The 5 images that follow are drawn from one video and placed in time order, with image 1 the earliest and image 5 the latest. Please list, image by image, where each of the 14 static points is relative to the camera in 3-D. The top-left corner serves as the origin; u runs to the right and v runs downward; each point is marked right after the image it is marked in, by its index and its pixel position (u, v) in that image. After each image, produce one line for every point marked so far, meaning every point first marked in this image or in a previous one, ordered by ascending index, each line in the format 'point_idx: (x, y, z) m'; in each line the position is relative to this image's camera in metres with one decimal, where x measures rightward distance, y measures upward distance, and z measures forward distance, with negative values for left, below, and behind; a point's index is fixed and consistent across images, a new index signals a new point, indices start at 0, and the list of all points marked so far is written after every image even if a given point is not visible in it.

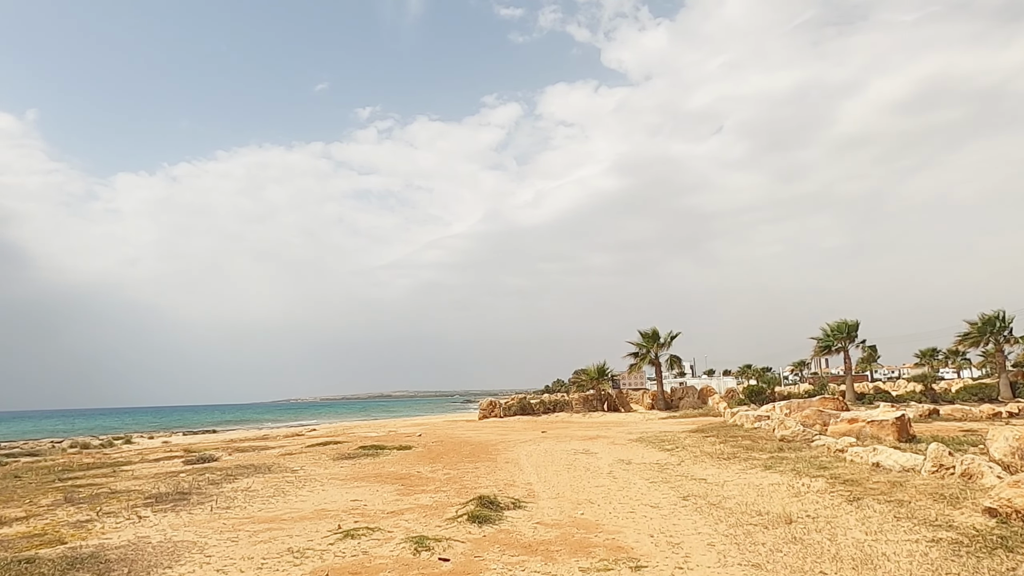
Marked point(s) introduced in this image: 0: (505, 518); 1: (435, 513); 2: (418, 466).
0: (-0.1, -3.6, +10.5) m
1: (-1.3, -3.8, +11.2) m
2: (-2.6, -4.9, +18.4) m
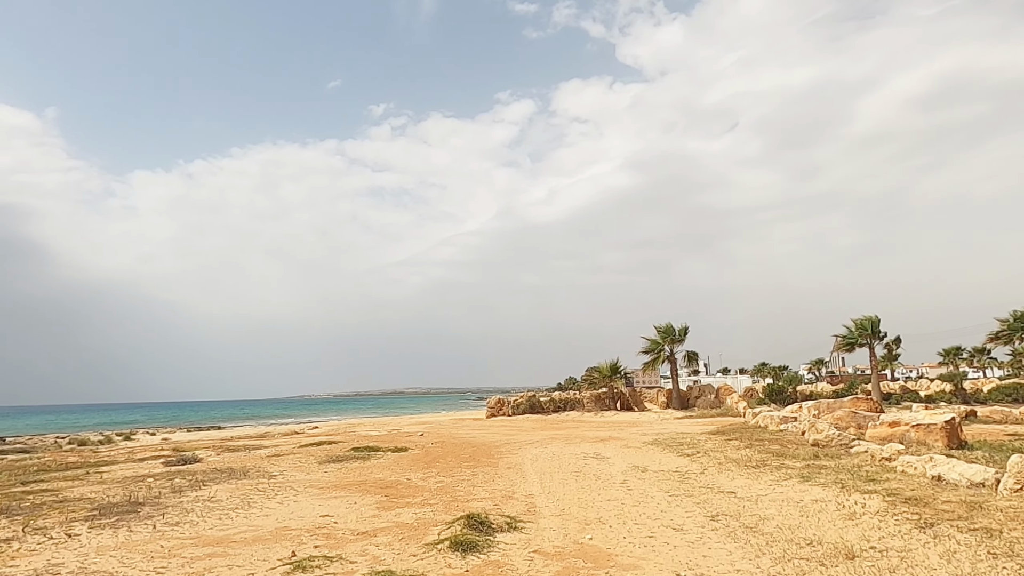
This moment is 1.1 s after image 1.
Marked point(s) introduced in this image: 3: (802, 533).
0: (-0.2, -3.3, +8.7) m
1: (-1.4, -3.5, +9.4) m
2: (-2.5, -4.5, +16.5) m
3: (+3.8, -3.2, +8.8) m
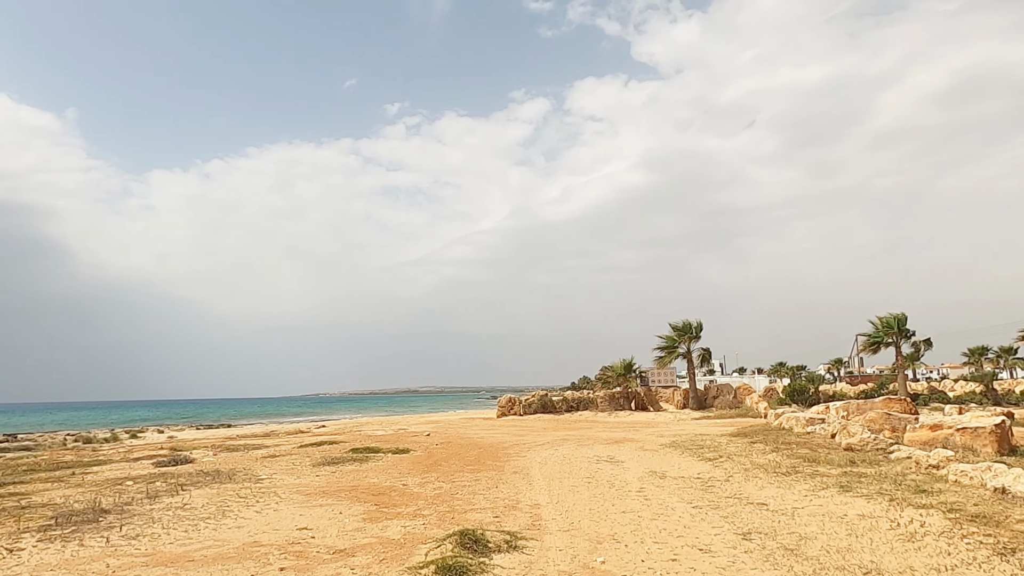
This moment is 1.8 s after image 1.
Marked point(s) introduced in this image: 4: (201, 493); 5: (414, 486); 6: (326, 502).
0: (-0.2, -3.1, +7.4) m
1: (-1.4, -3.2, +8.1) m
2: (-2.4, -4.3, +15.3) m
3: (+3.8, -3.0, +7.4) m
4: (-6.2, -4.1, +13.3) m
5: (-2.0, -4.1, +13.7) m
6: (-3.4, -3.9, +12.2) m
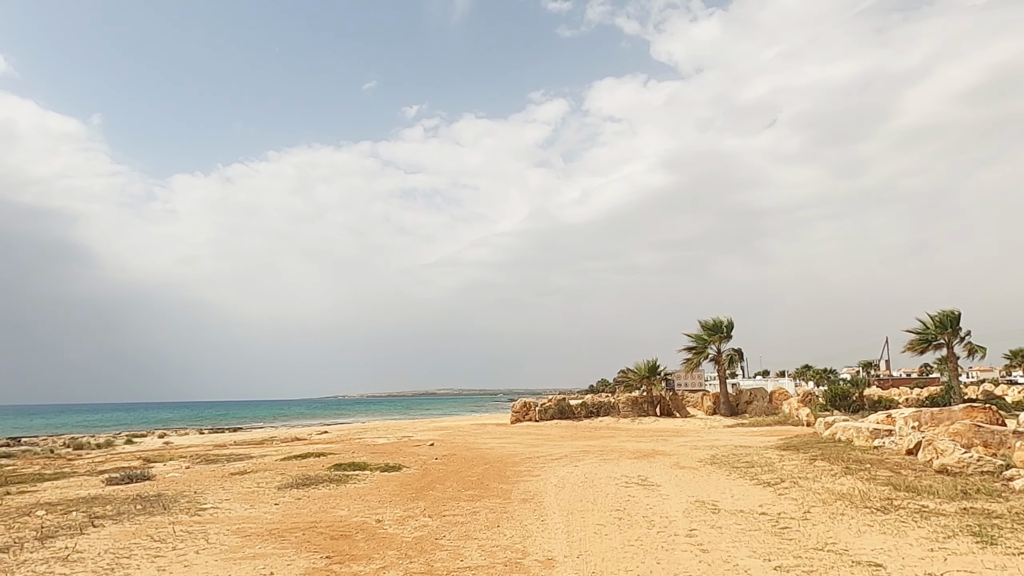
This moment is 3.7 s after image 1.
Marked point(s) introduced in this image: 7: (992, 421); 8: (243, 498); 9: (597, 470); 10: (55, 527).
0: (-0.3, -2.7, +4.1) m
1: (-1.5, -2.8, +4.8) m
2: (-2.2, -3.9, +12.1) m
3: (+3.7, -2.6, +4.0) m
4: (-6.1, -3.7, +10.2) m
5: (-1.9, -3.7, +10.5) m
6: (-3.3, -3.5, +9.0) m
7: (+14.0, -3.9, +19.7) m
8: (-5.3, -4.2, +13.3) m
9: (+2.3, -4.8, +17.9) m
10: (-7.3, -3.8, +10.8) m
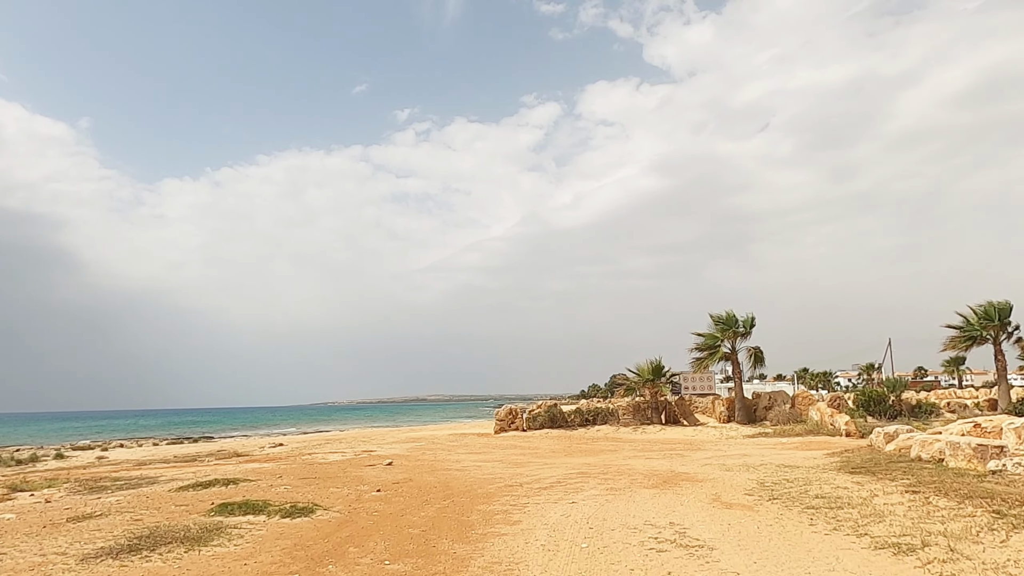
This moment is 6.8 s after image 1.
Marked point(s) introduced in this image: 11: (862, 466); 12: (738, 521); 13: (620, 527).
0: (-0.7, -1.8, -1.6) m
1: (-1.9, -2.0, -0.8) m
2: (-2.7, -3.1, +6.4) m
3: (+3.3, -1.7, -1.6) m
4: (-6.5, -2.9, +4.5) m
5: (-2.4, -2.8, +4.8) m
6: (-3.8, -2.7, +3.3) m
7: (+13.4, -3.1, +14.2) m
8: (-5.8, -3.3, +7.6) m
9: (+1.7, -4.0, +12.3) m
10: (-7.8, -3.0, +5.1) m
11: (+8.9, -4.5, +17.1) m
12: (+3.7, -3.7, +10.9) m
13: (+1.7, -3.8, +10.7) m
